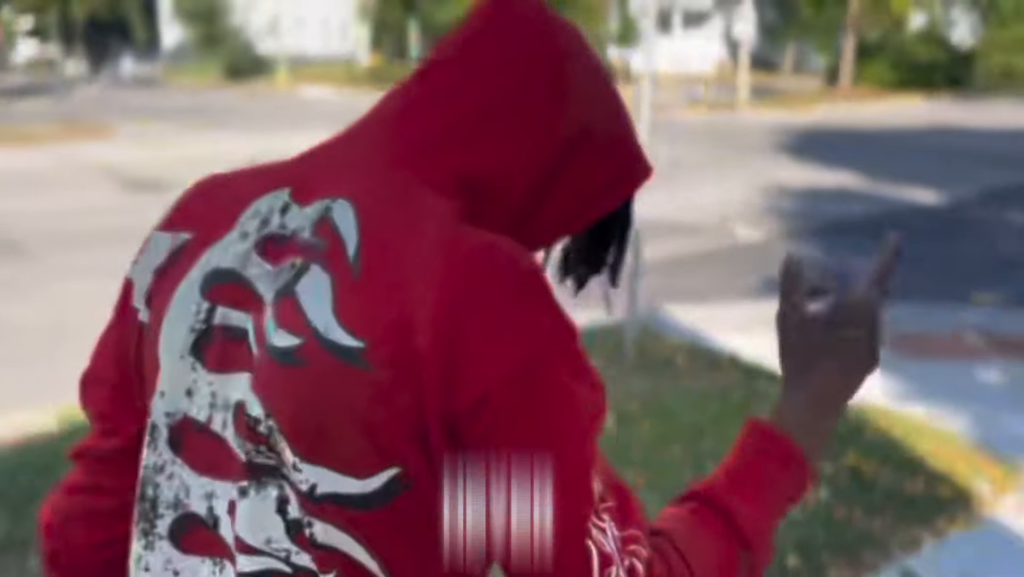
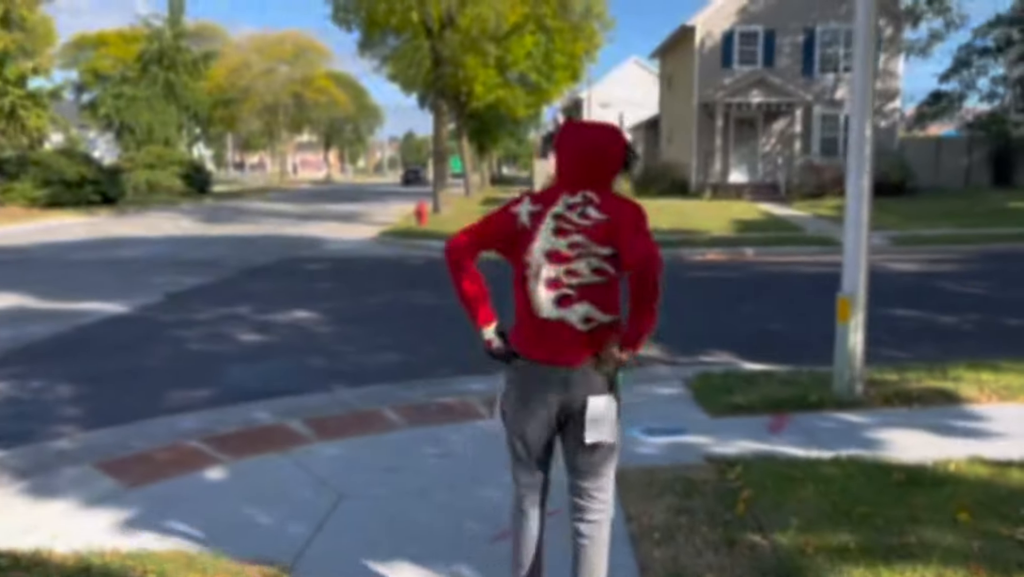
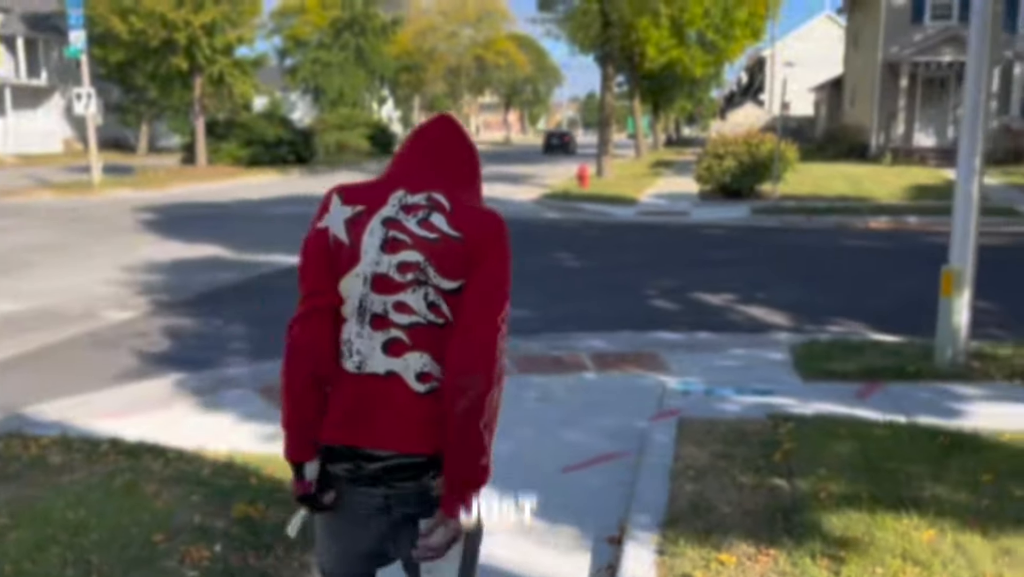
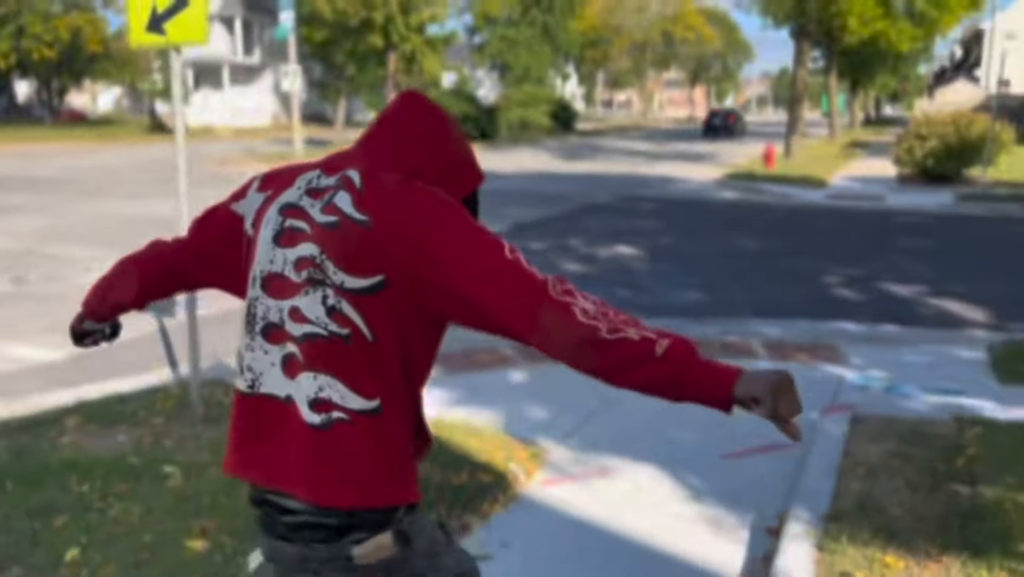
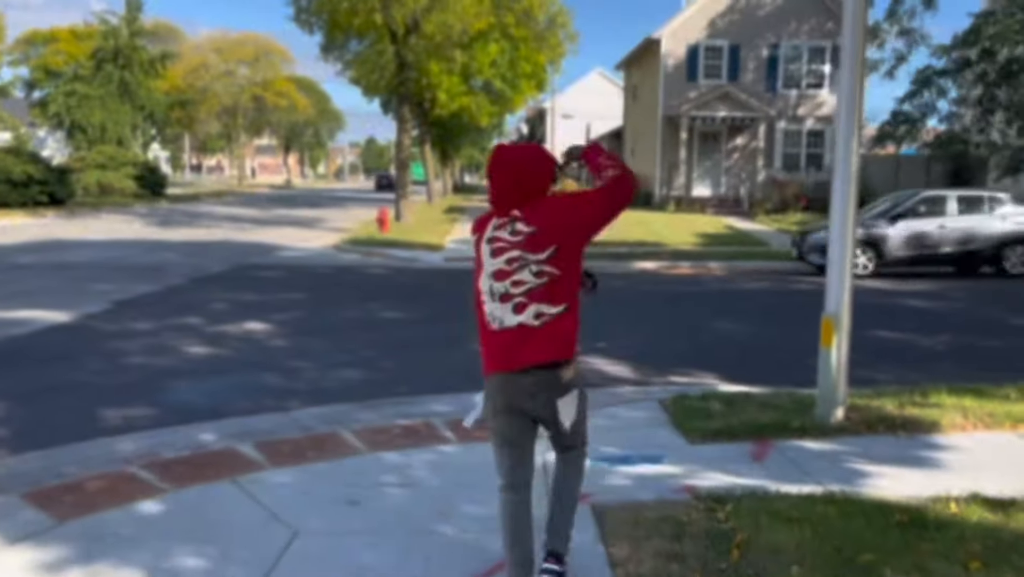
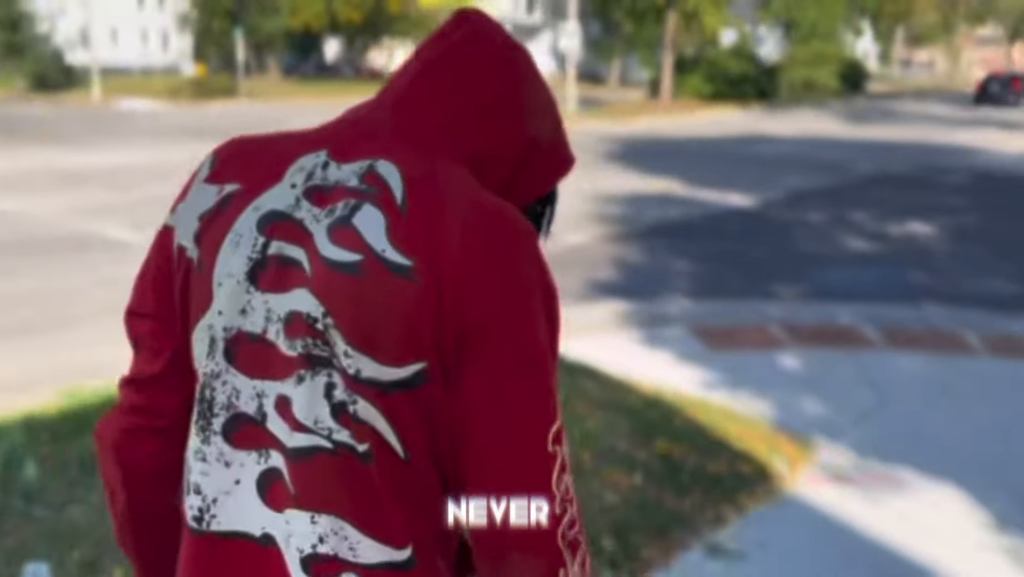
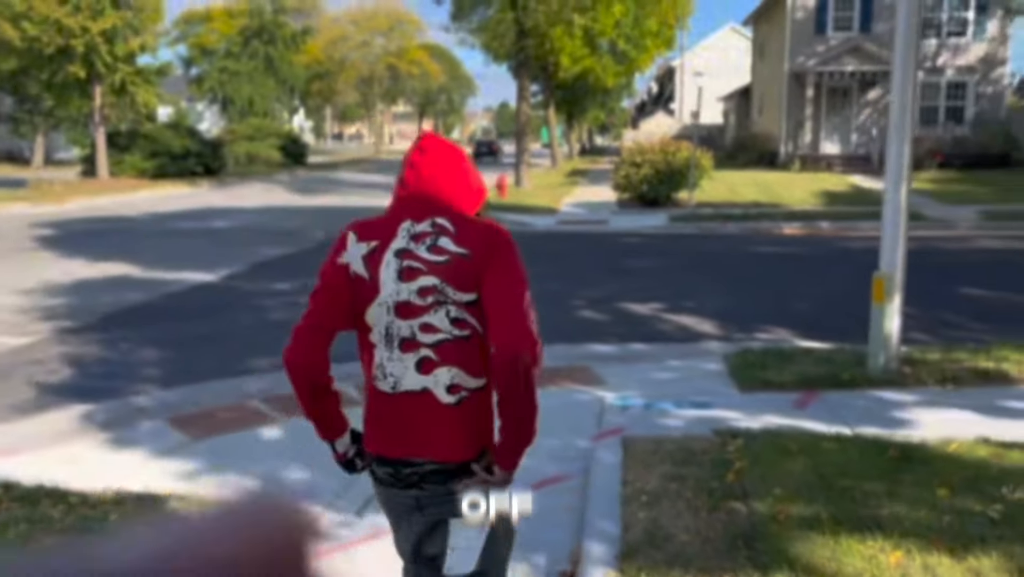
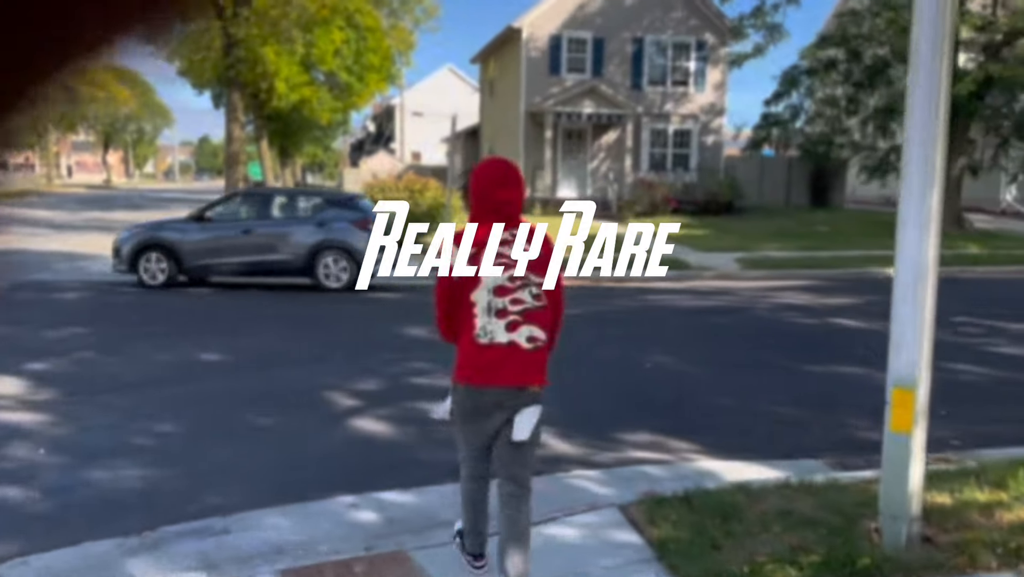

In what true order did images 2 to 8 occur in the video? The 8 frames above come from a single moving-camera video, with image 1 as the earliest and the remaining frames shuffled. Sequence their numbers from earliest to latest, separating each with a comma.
6, 4, 3, 7, 2, 5, 8
